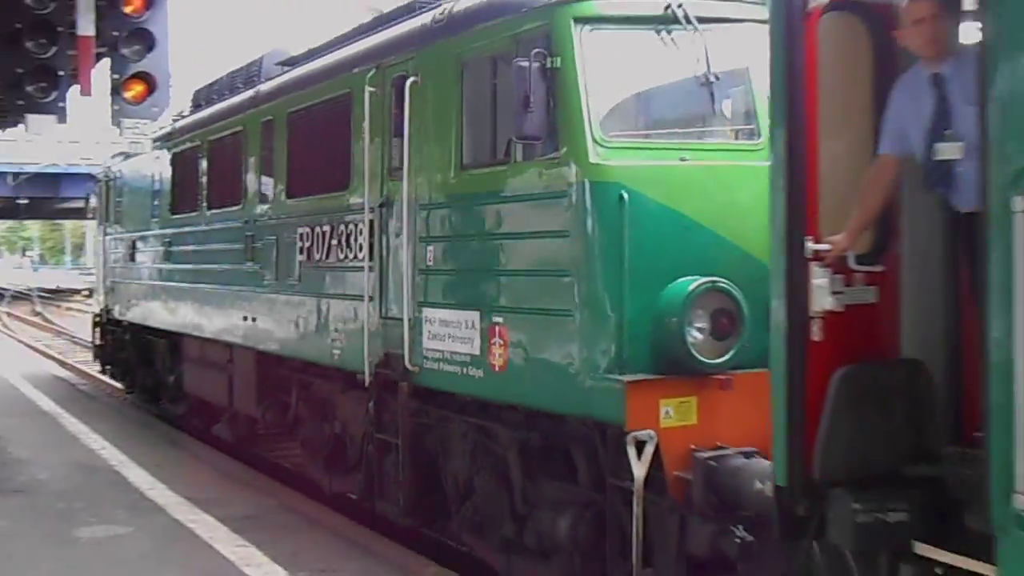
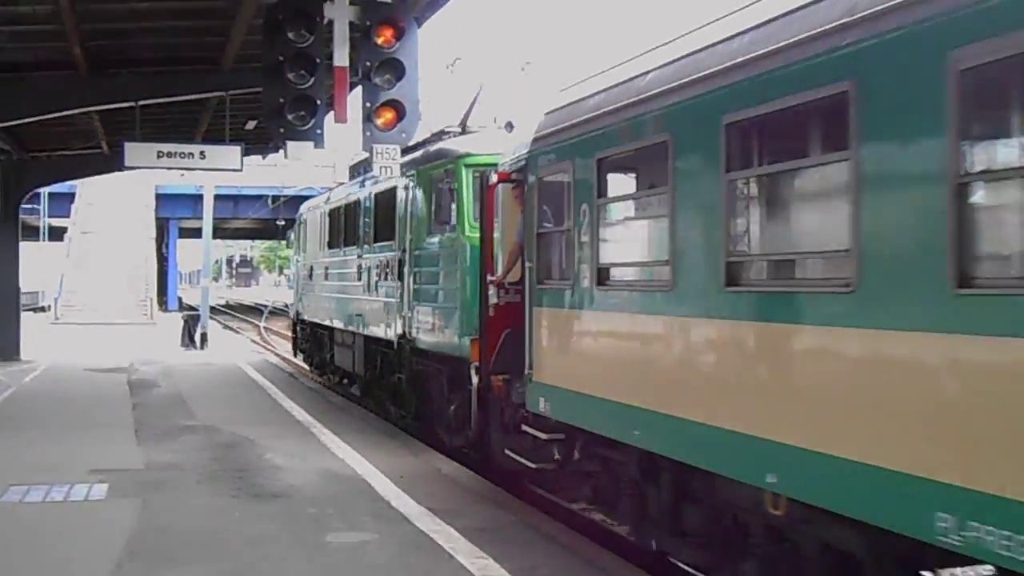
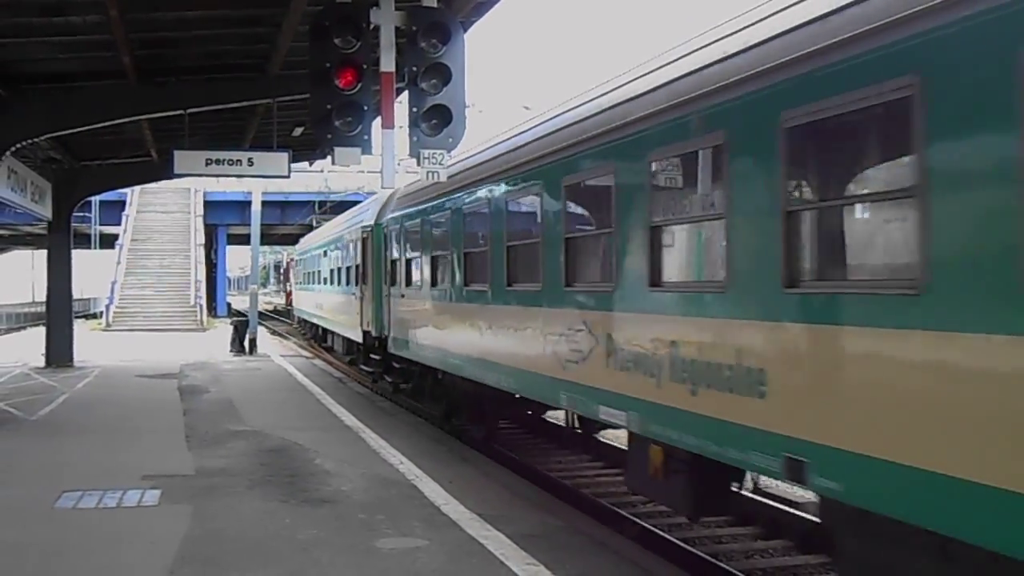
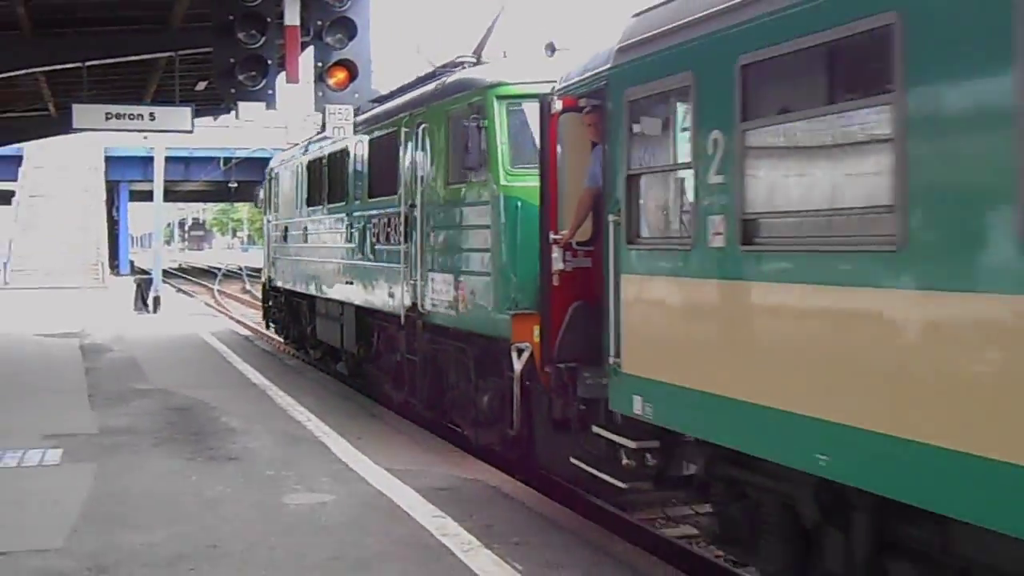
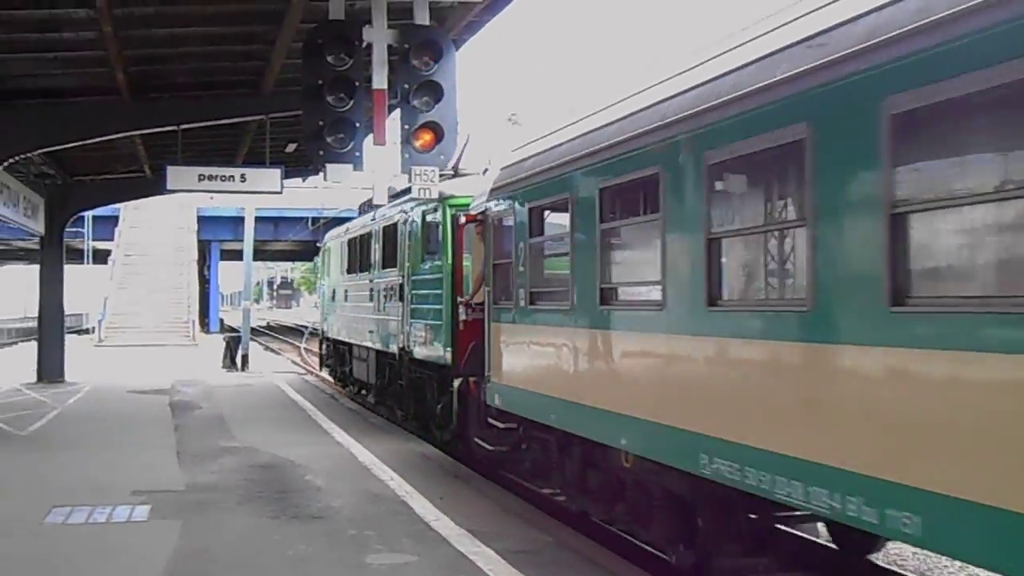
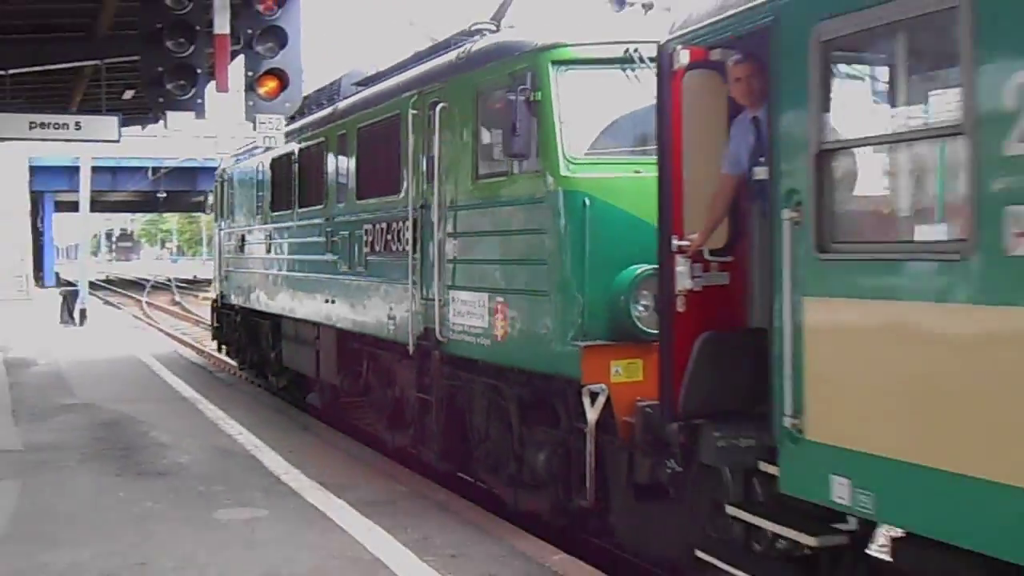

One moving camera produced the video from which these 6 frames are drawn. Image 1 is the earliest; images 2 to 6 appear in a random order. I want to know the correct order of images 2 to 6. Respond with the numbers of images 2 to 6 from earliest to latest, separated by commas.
6, 4, 2, 5, 3
